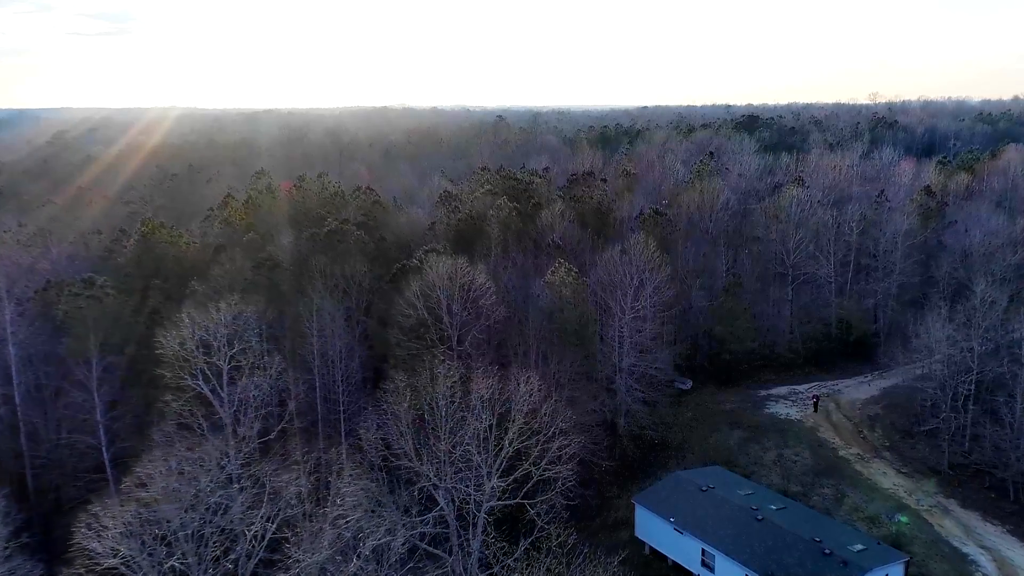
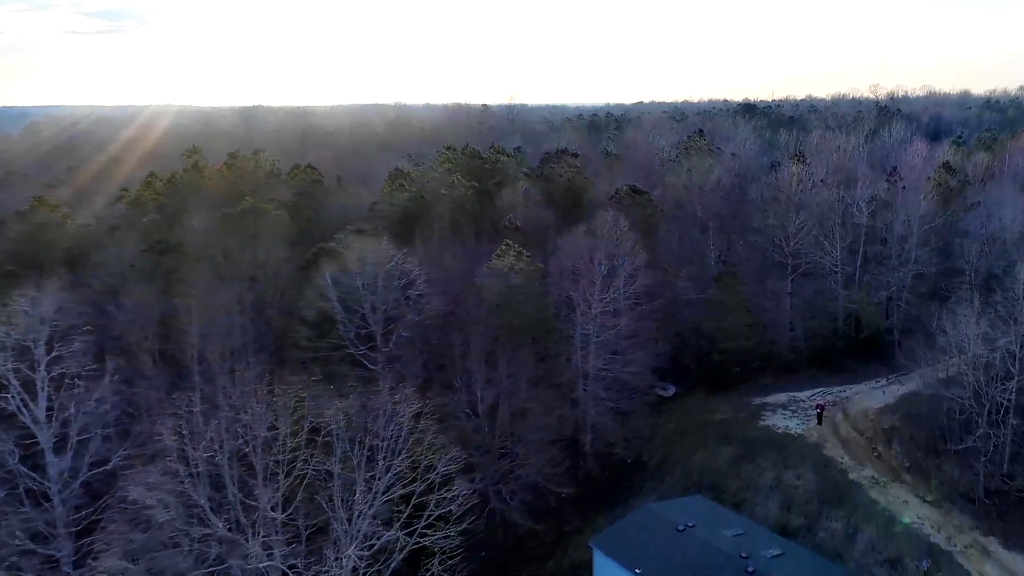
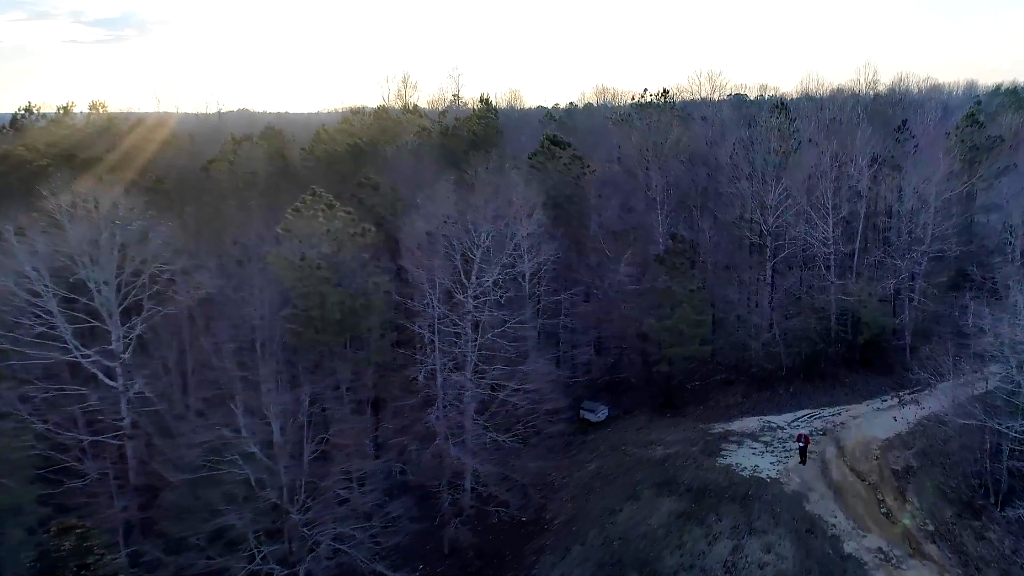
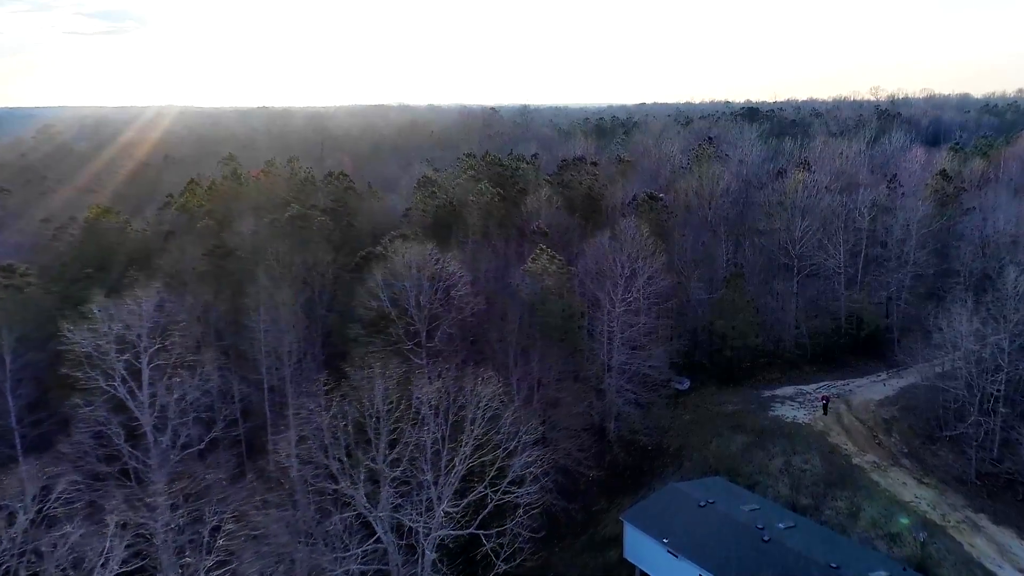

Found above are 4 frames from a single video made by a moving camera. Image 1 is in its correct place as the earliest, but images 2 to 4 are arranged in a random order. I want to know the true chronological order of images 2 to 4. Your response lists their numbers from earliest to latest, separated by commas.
4, 2, 3
